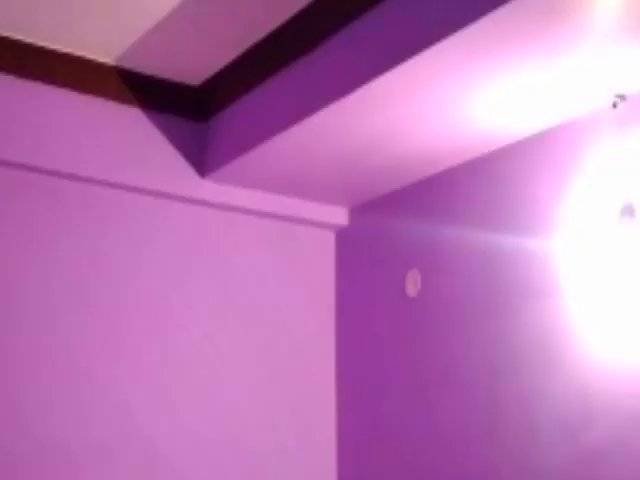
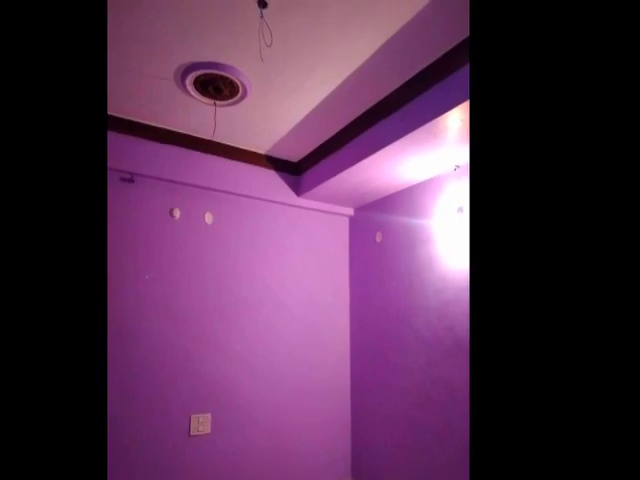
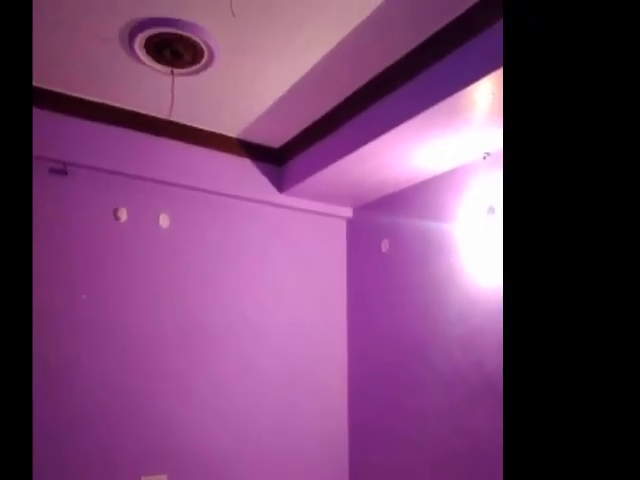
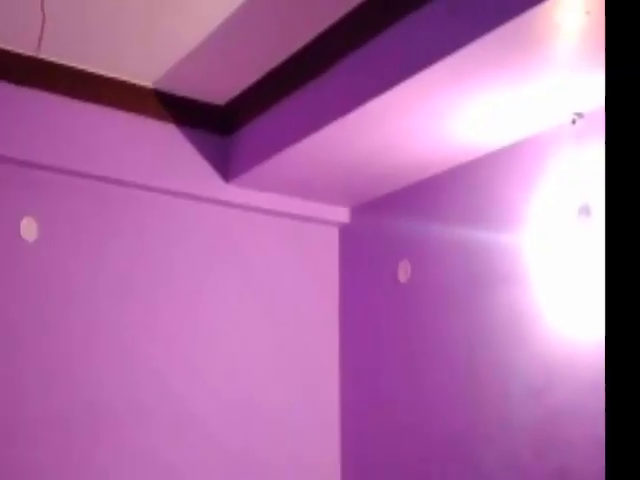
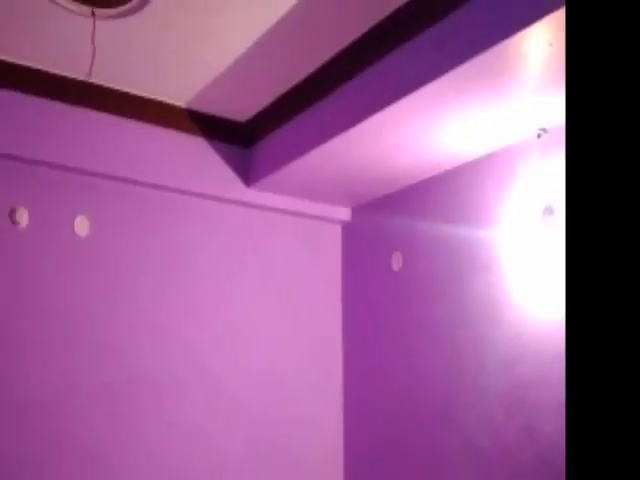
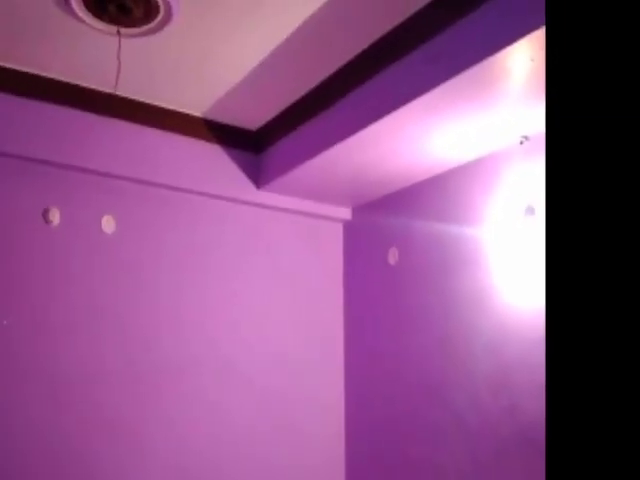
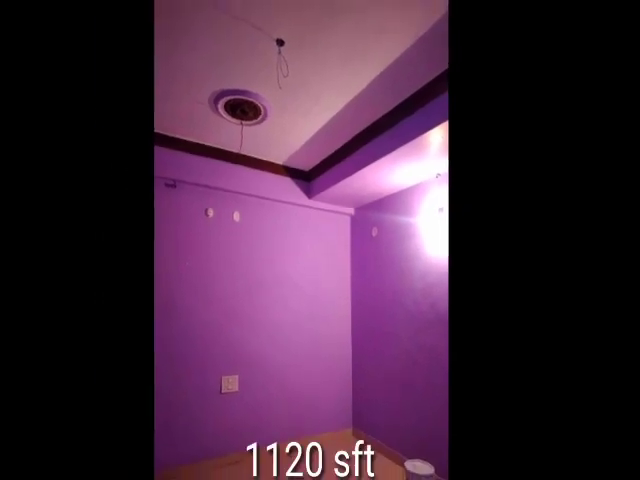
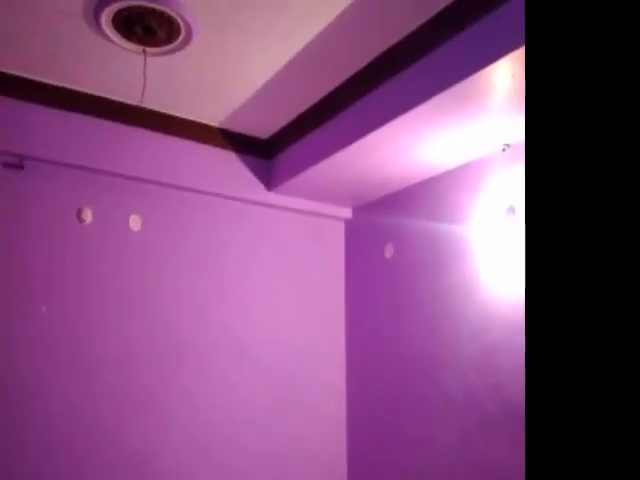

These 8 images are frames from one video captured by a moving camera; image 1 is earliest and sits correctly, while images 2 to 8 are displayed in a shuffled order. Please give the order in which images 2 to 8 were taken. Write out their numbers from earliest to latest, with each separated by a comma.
4, 5, 6, 8, 3, 2, 7
